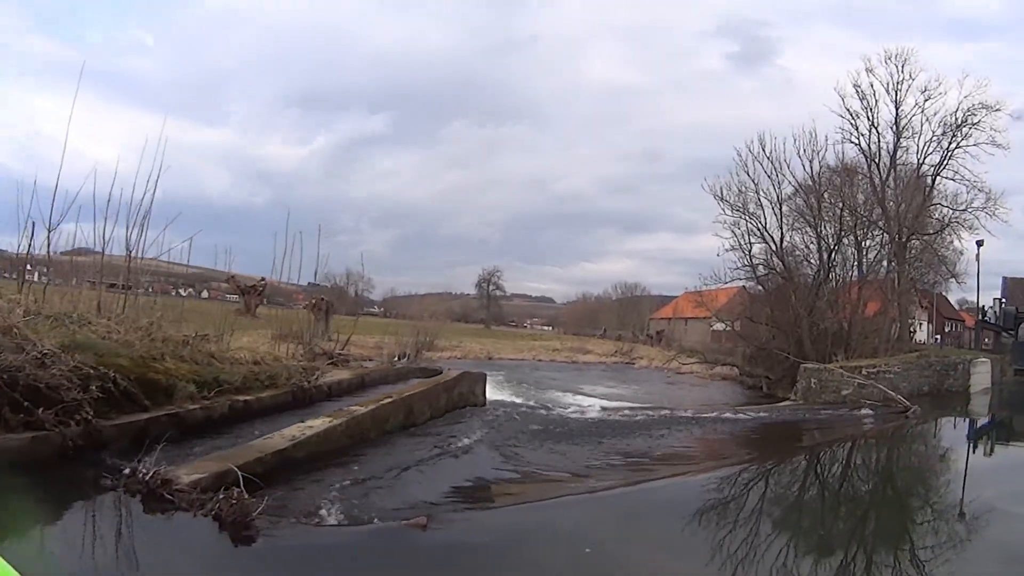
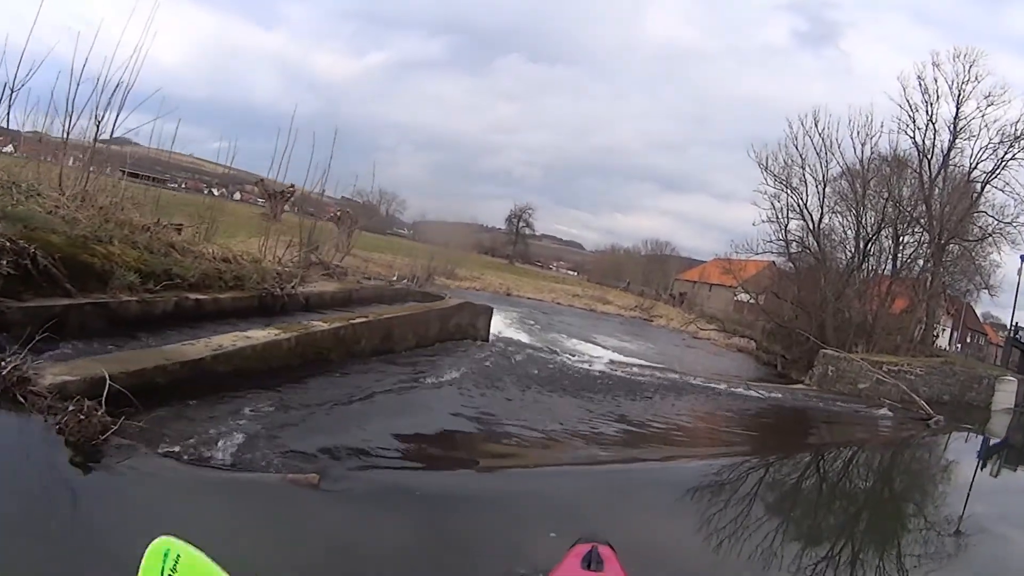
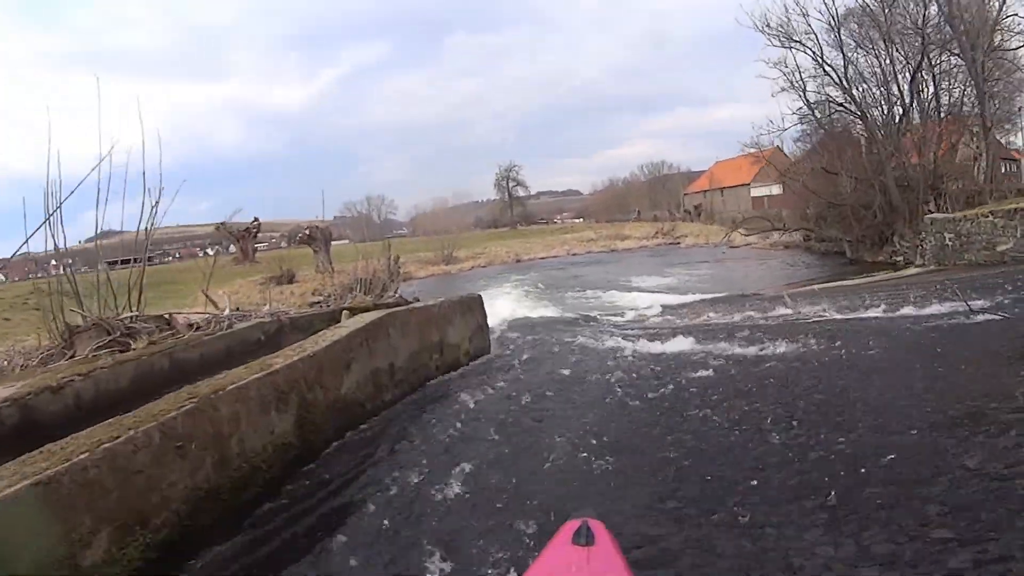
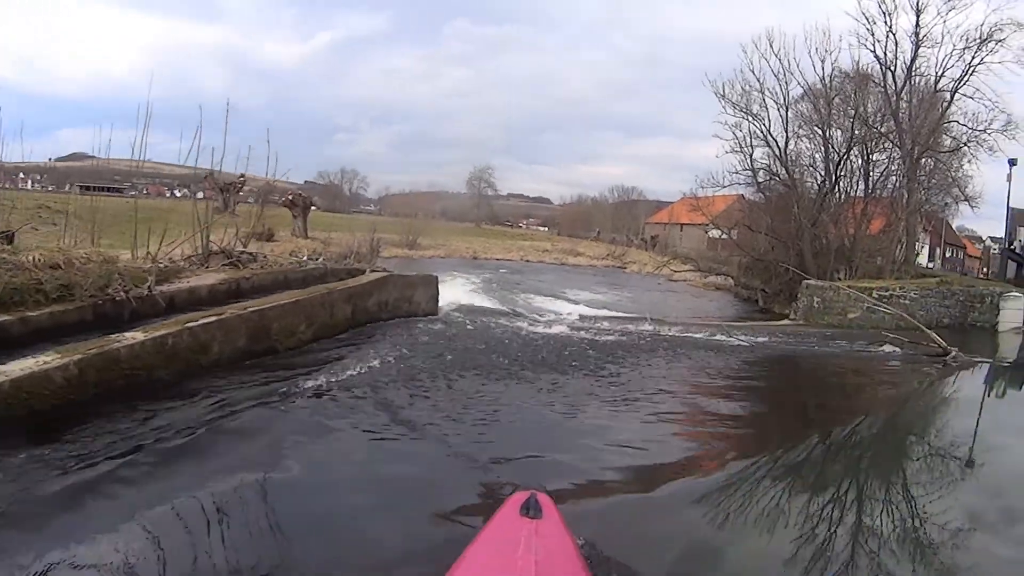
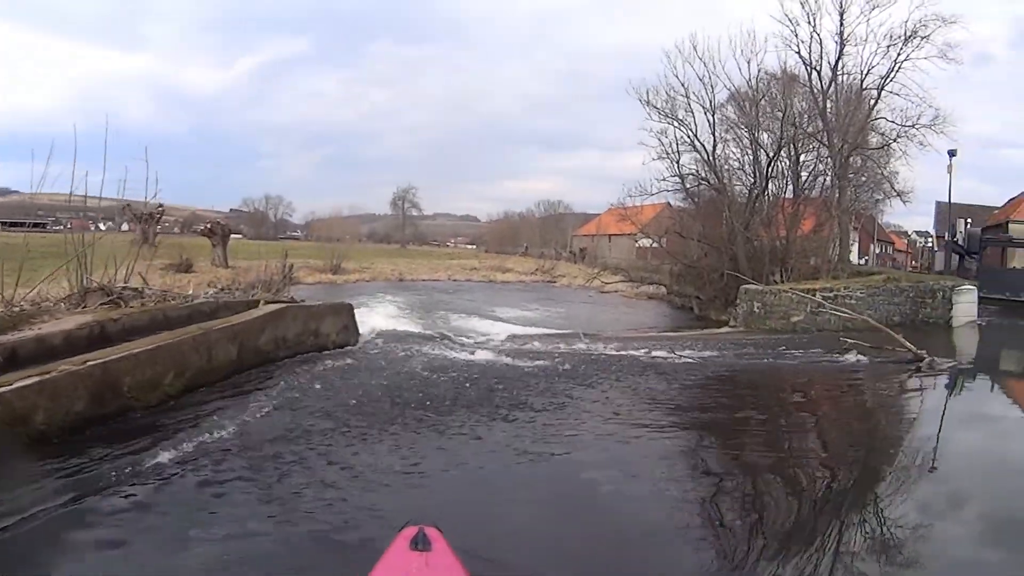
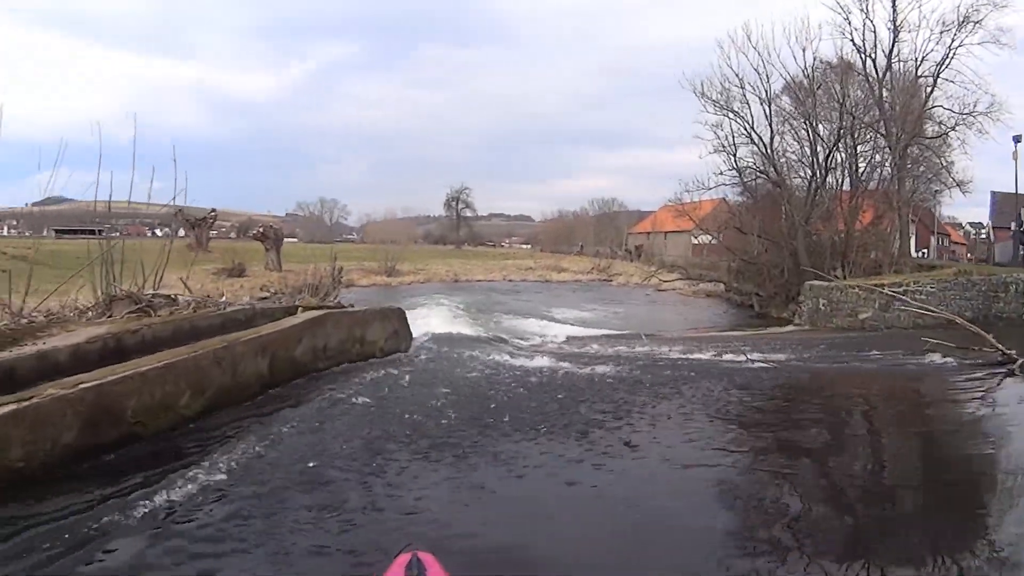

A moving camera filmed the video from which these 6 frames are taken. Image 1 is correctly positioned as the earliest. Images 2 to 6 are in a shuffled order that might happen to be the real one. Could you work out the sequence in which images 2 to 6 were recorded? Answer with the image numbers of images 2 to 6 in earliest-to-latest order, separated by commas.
2, 4, 5, 6, 3
